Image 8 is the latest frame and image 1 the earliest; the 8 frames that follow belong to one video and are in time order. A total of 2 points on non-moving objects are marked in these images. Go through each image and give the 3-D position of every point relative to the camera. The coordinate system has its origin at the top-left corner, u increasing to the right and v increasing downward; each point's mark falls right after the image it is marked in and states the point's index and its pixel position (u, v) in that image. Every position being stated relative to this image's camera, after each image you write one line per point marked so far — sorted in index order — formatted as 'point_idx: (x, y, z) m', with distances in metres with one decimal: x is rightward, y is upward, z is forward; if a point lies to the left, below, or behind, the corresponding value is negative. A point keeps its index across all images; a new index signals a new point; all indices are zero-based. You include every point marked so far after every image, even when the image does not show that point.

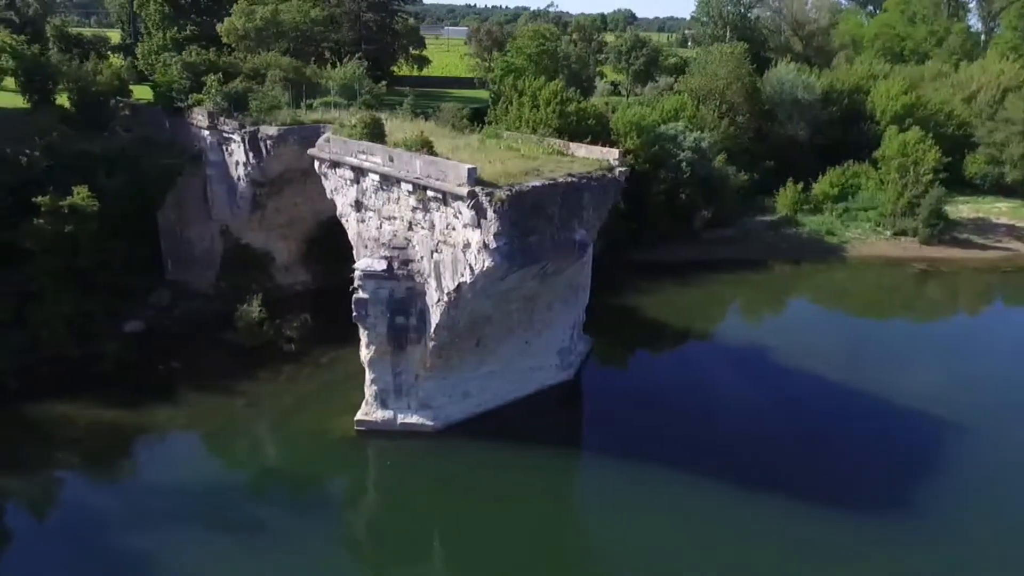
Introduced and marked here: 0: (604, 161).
0: (+2.0, +2.8, +19.1) m
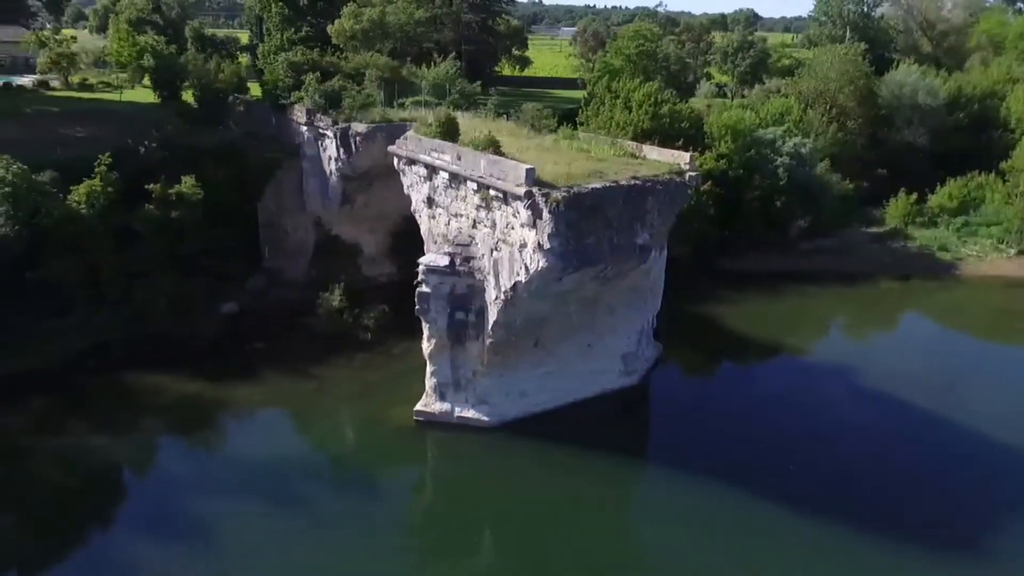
0: (+3.5, +2.7, +18.8) m
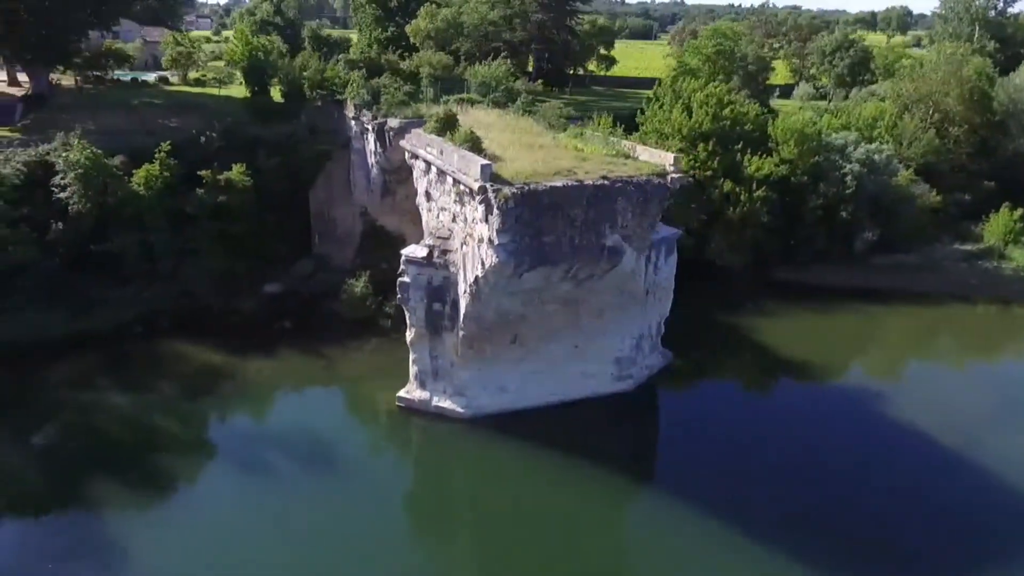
0: (+3.1, +2.6, +18.4) m
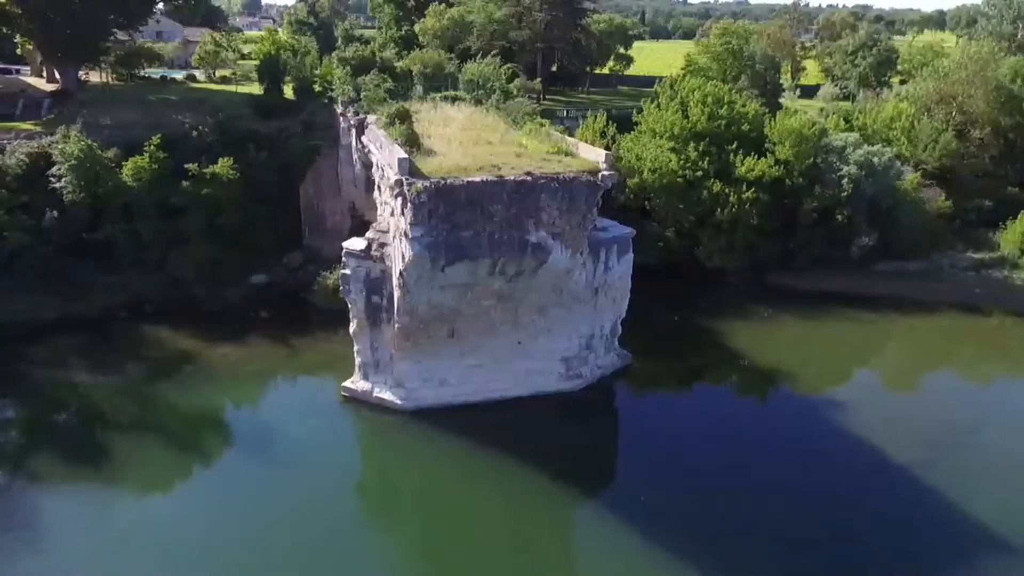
0: (+1.7, +2.7, +18.2) m
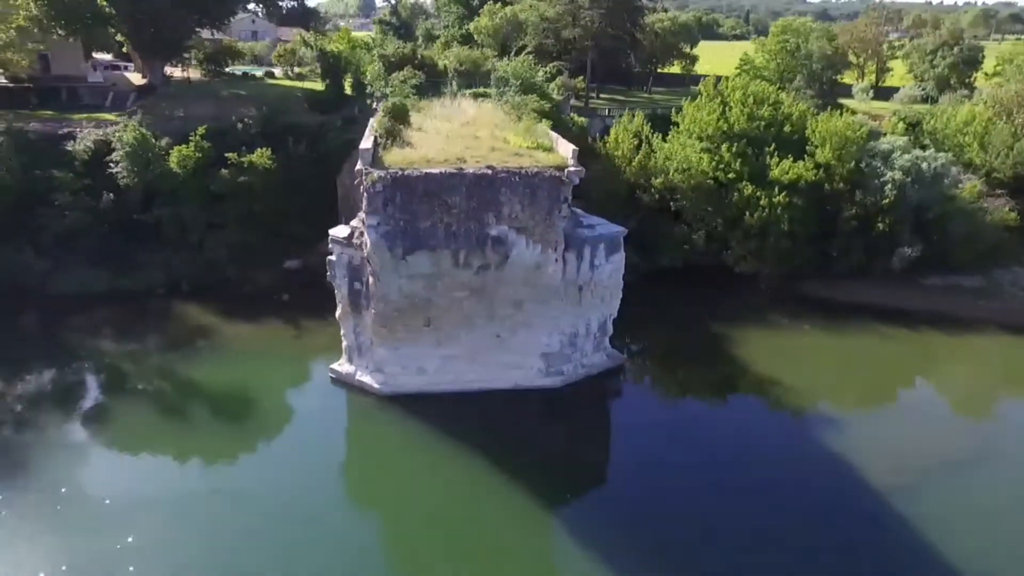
0: (+1.1, +2.8, +18.2) m
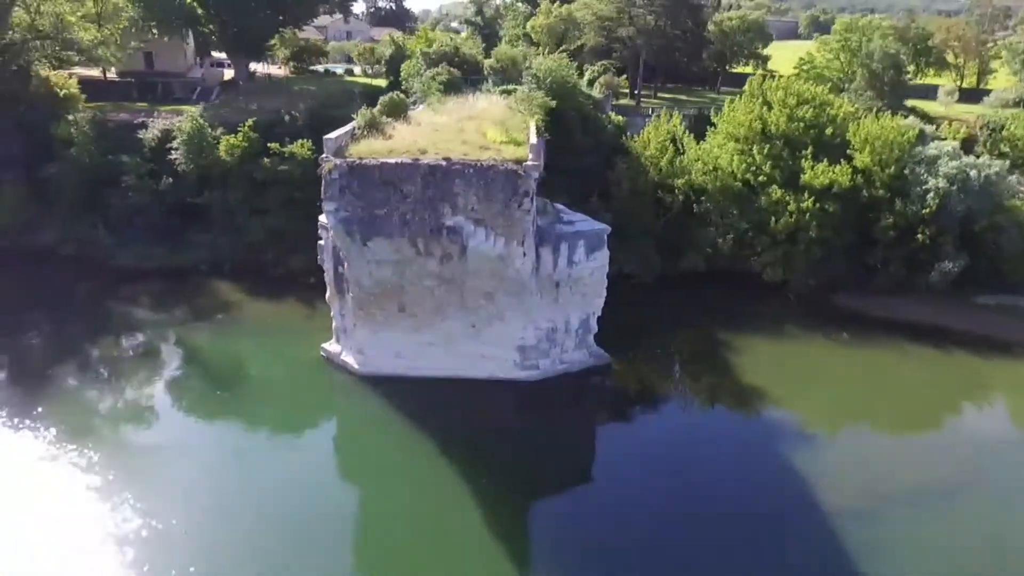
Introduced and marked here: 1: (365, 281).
0: (+0.3, +2.9, +18.2) m
1: (-3.5, +0.2, +19.7) m
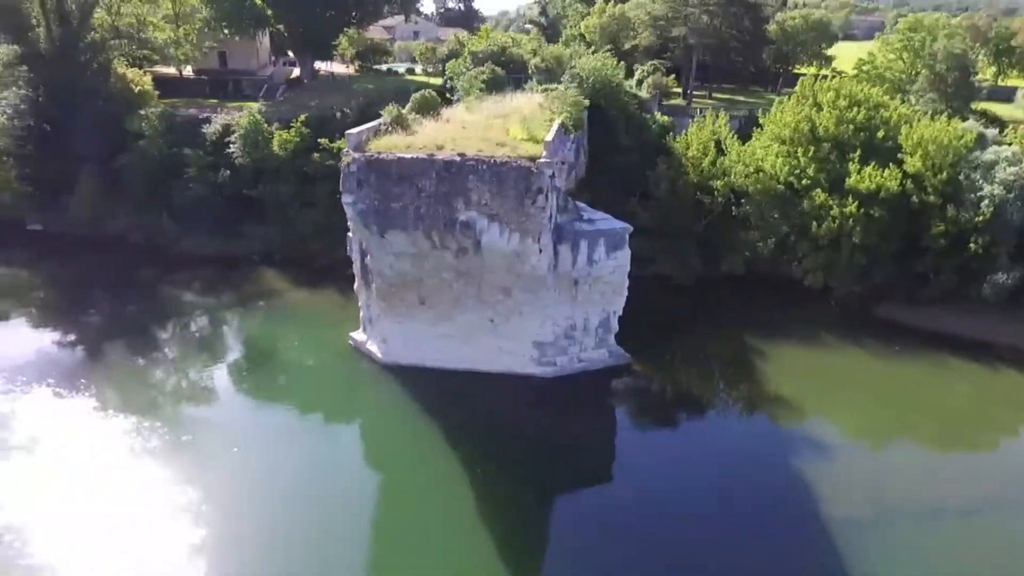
0: (+0.6, +3.0, +18.3) m
1: (-3.1, +0.4, +20.2) m
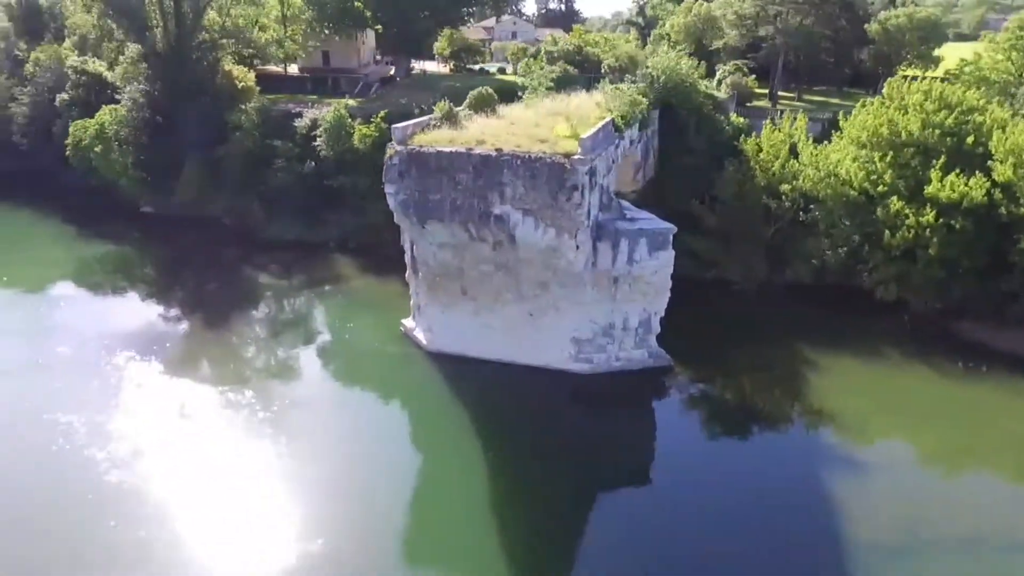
0: (+1.4, +3.1, +18.4) m
1: (-2.1, +0.6, +20.8) m
